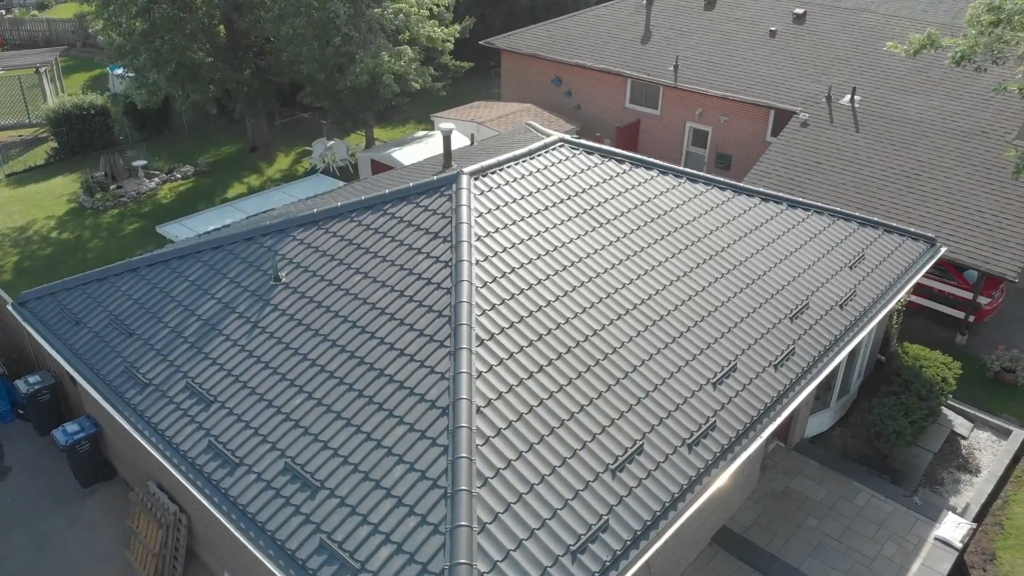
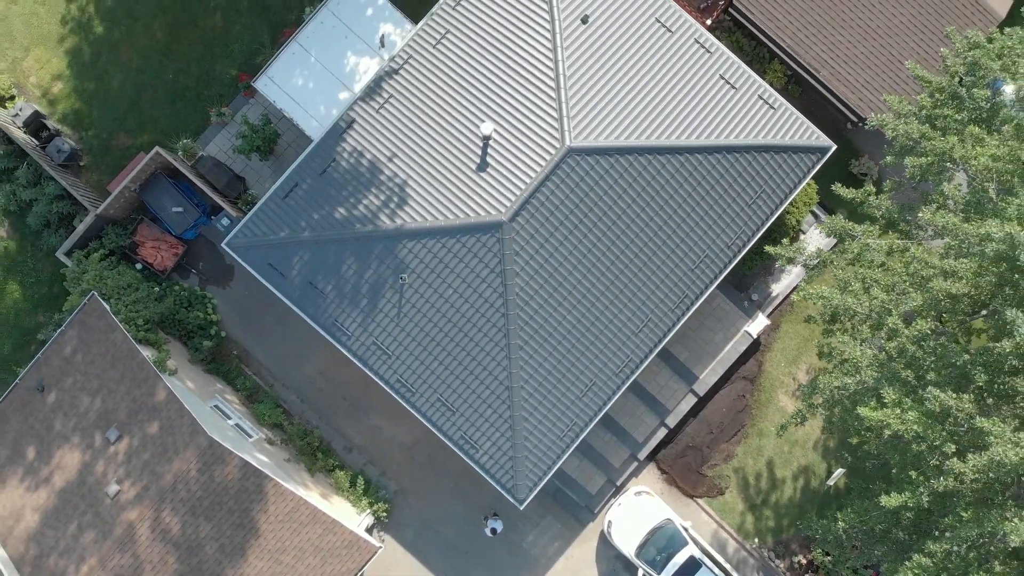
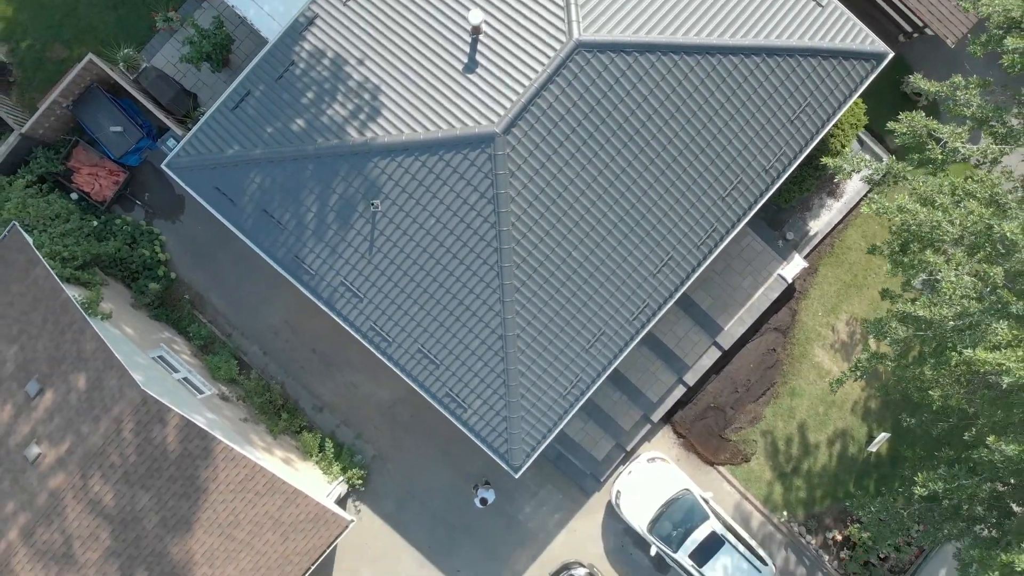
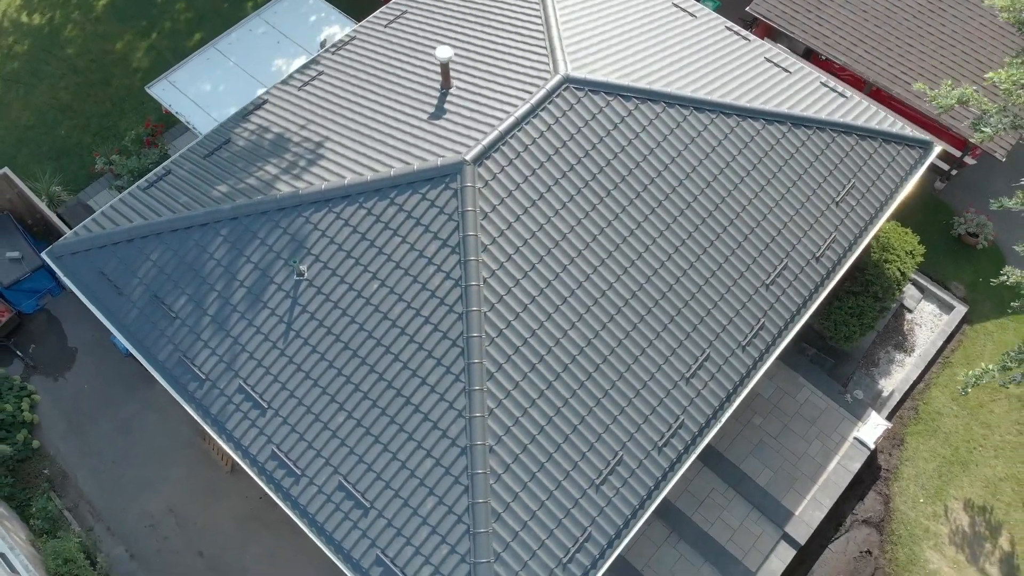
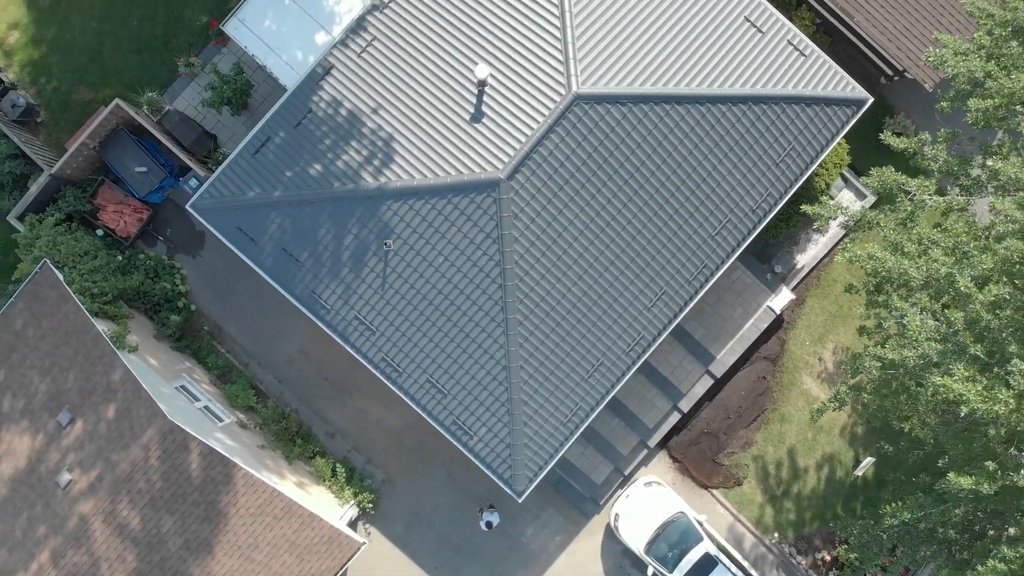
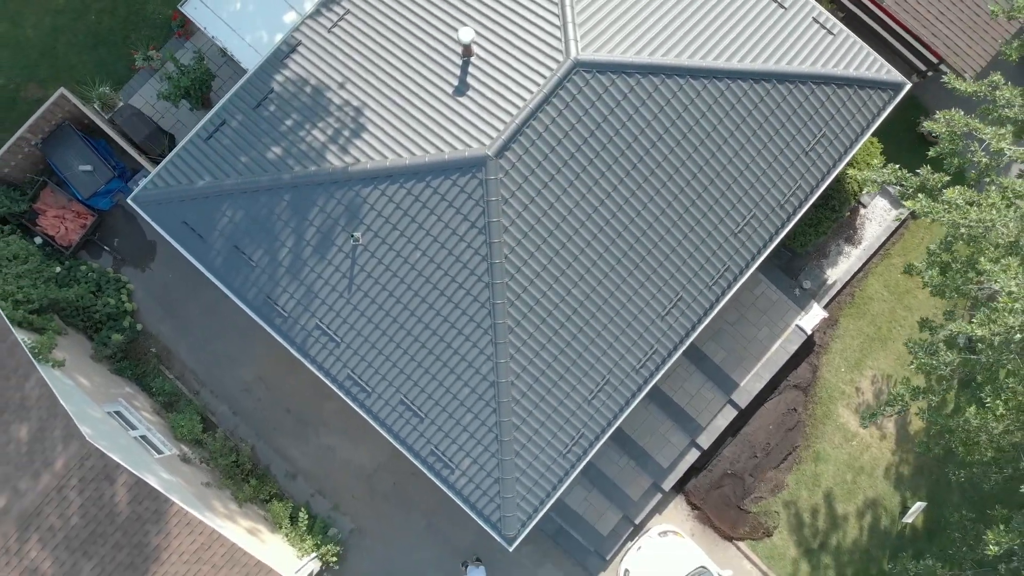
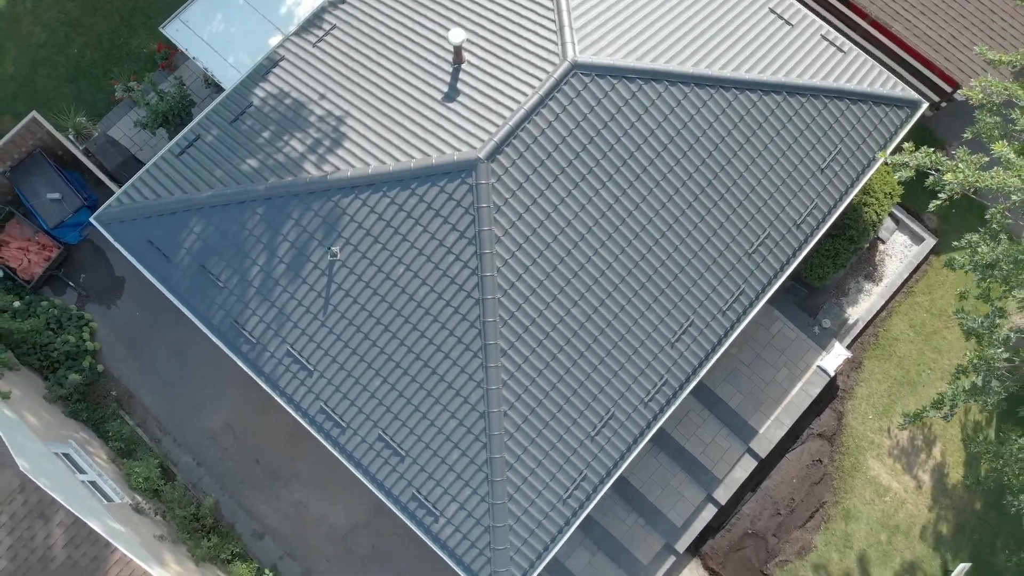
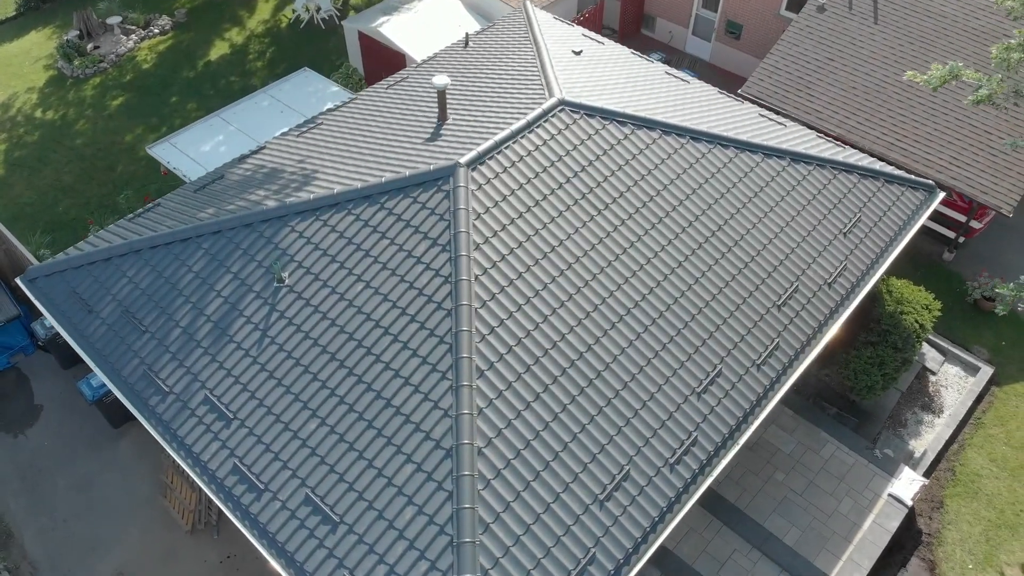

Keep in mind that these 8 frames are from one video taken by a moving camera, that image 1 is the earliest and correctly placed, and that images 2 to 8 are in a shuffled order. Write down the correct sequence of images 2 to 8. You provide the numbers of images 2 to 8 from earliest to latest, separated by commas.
8, 4, 7, 6, 3, 5, 2
